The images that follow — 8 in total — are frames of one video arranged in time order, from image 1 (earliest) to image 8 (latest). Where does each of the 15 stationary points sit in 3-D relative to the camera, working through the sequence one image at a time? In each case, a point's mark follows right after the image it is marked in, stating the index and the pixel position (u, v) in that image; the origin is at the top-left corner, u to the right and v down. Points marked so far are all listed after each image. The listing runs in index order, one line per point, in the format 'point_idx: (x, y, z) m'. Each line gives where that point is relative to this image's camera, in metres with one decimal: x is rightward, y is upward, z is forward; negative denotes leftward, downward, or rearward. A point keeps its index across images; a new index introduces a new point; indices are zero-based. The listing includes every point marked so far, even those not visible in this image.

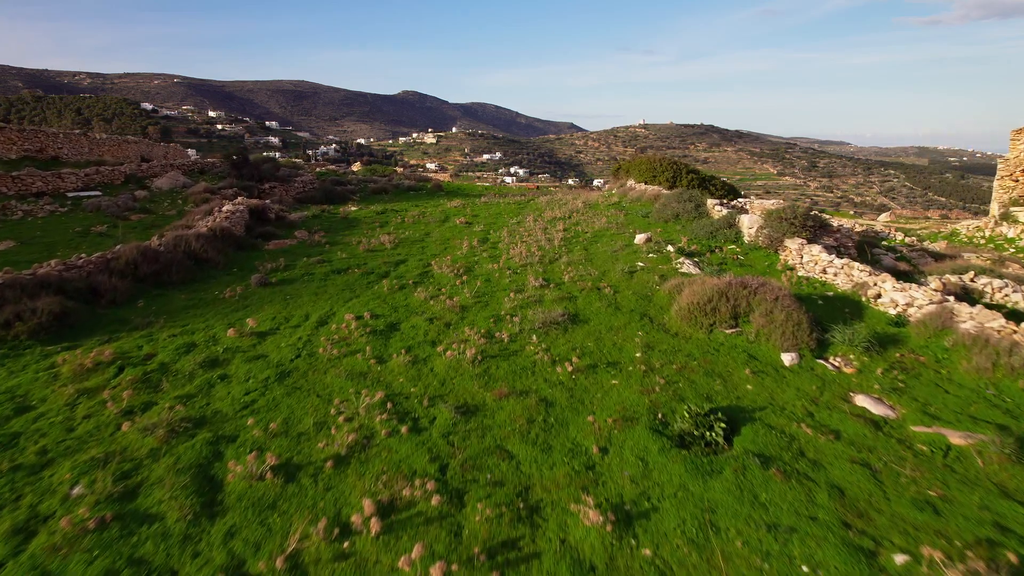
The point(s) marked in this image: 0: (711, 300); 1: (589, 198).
0: (+3.1, -0.2, +6.8) m
1: (+3.2, +3.6, +18.0) m
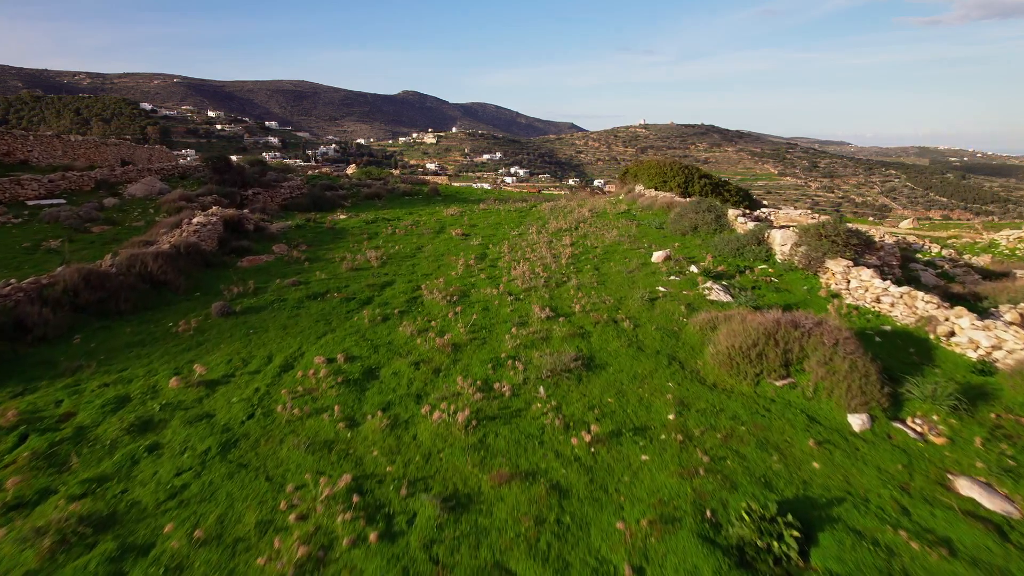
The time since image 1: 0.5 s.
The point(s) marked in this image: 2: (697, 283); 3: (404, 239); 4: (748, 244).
0: (+3.1, -0.7, +5.6) m
1: (+3.2, +3.1, +16.8) m
2: (+3.4, +0.1, +8.2) m
3: (-3.0, +1.4, +12.4) m
4: (+5.2, +1.0, +9.7) m
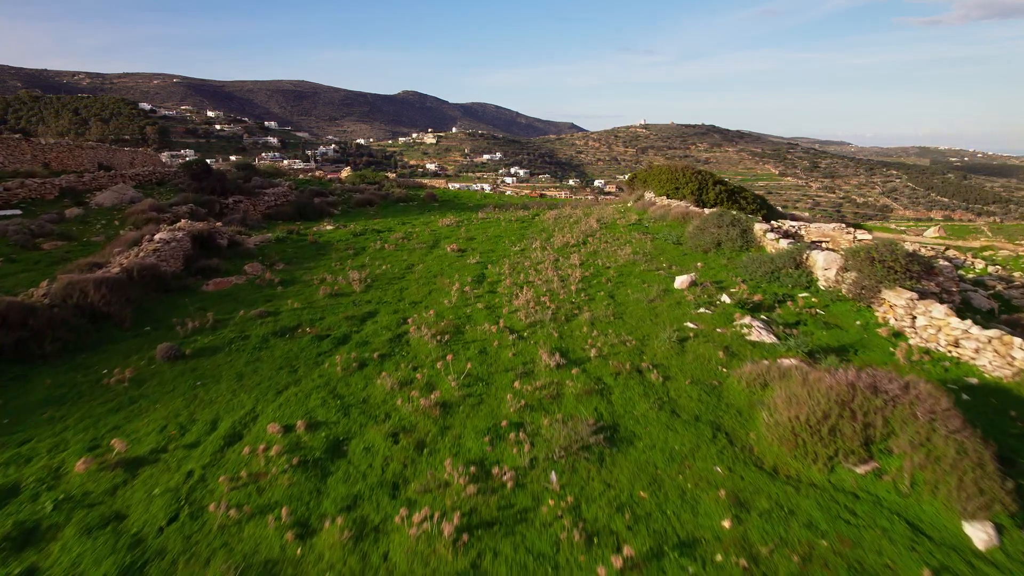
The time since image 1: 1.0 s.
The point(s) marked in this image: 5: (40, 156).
0: (+3.1, -1.3, +4.4) m
1: (+3.2, +2.6, +15.6) m
2: (+3.5, -0.5, +6.9) m
3: (-3.0, +0.8, +11.2) m
4: (+5.2, +0.4, +8.5) m
5: (-18.9, +5.3, +17.8) m
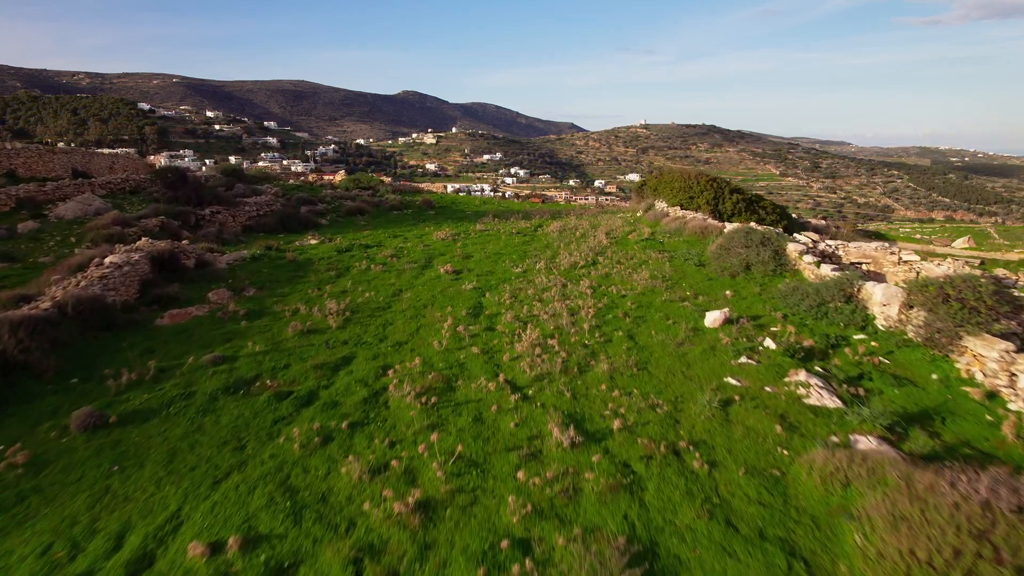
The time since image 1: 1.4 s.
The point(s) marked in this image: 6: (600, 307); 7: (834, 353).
0: (+3.2, -1.9, +3.2) m
1: (+3.3, +2.0, +14.3) m
2: (+3.5, -1.1, +5.7) m
3: (-2.9, +0.2, +9.9) m
4: (+5.2, -0.2, +7.2) m
5: (-18.9, +4.7, +16.5) m
6: (+1.5, -0.3, +7.9) m
7: (+4.5, -0.9, +6.2) m
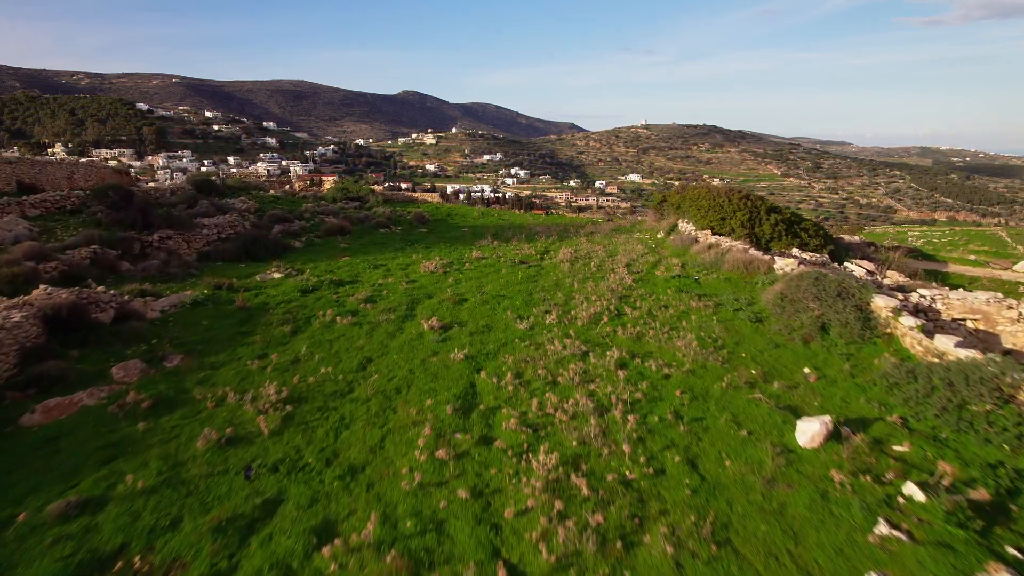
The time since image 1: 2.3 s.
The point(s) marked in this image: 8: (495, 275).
0: (+3.2, -3.0, +1.0) m
1: (+3.3, +0.9, +12.1) m
2: (+3.5, -2.2, +3.5) m
3: (-2.9, -0.9, +7.7) m
4: (+5.3, -1.3, +5.0) m
5: (-18.8, +3.6, +14.3) m
6: (+1.6, -1.4, +5.7) m
7: (+4.5, -2.0, +4.0) m
8: (-0.4, +0.3, +11.0) m
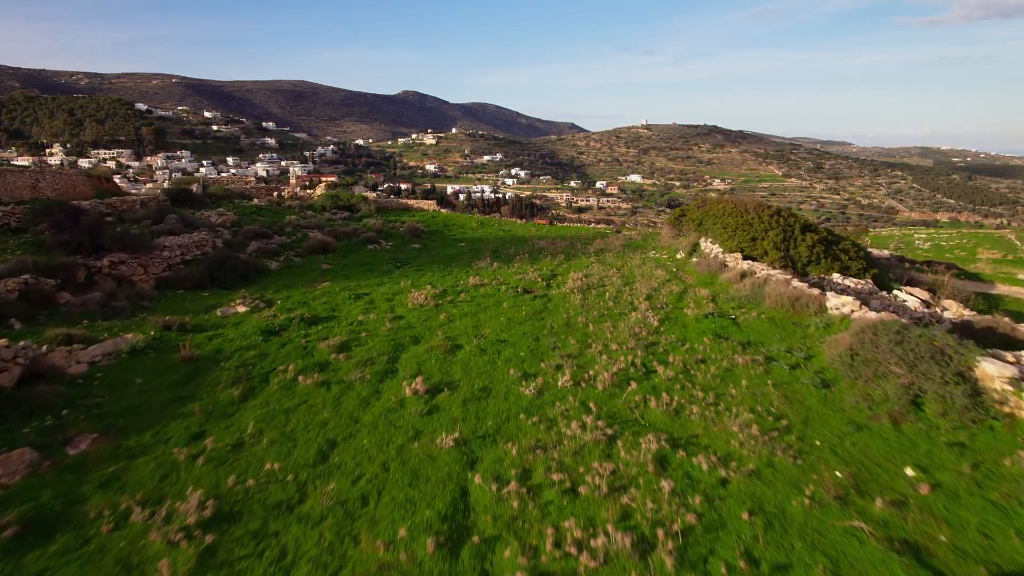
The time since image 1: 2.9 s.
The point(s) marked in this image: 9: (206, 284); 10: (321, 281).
0: (+3.3, -3.8, -0.6) m
1: (+3.4, +0.1, +10.5) m
2: (+3.6, -3.0, +1.9) m
3: (-2.8, -1.7, +6.1) m
4: (+5.3, -2.1, +3.4) m
5: (-18.8, +2.8, +12.8) m
6: (+1.7, -2.2, +4.1) m
7: (+4.6, -2.8, +2.4) m
8: (-0.4, -0.4, +9.4) m
9: (-7.7, +0.1, +11.1) m
10: (-5.2, +0.3, +12.1) m
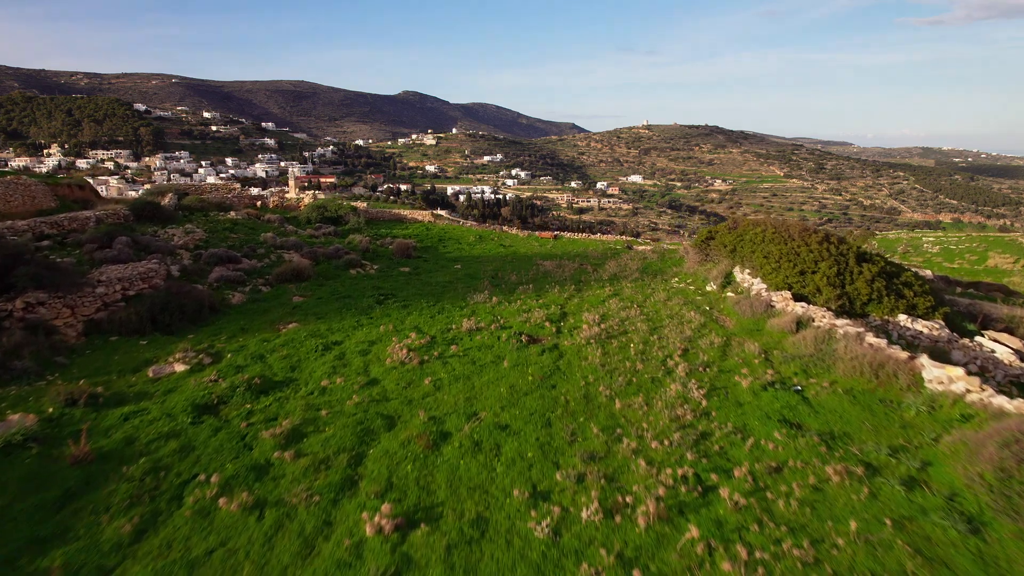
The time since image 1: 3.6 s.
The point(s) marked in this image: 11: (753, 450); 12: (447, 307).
0: (+3.3, -4.7, -2.5) m
1: (+3.4, -0.9, +8.6) m
2: (+3.6, -3.9, 0.0) m
3: (-2.8, -2.6, +4.2) m
4: (+5.4, -3.0, +1.5) m
5: (-18.7, +1.9, +10.9) m
6: (+1.7, -3.2, +2.2) m
7: (+4.6, -3.8, +0.4) m
8: (-0.3, -1.4, +7.5) m
9: (-7.7, -0.8, +9.2) m
10: (-5.2, -0.7, +10.2) m
11: (+3.0, -1.9, +5.5) m
12: (-1.6, -0.5, +10.6) m
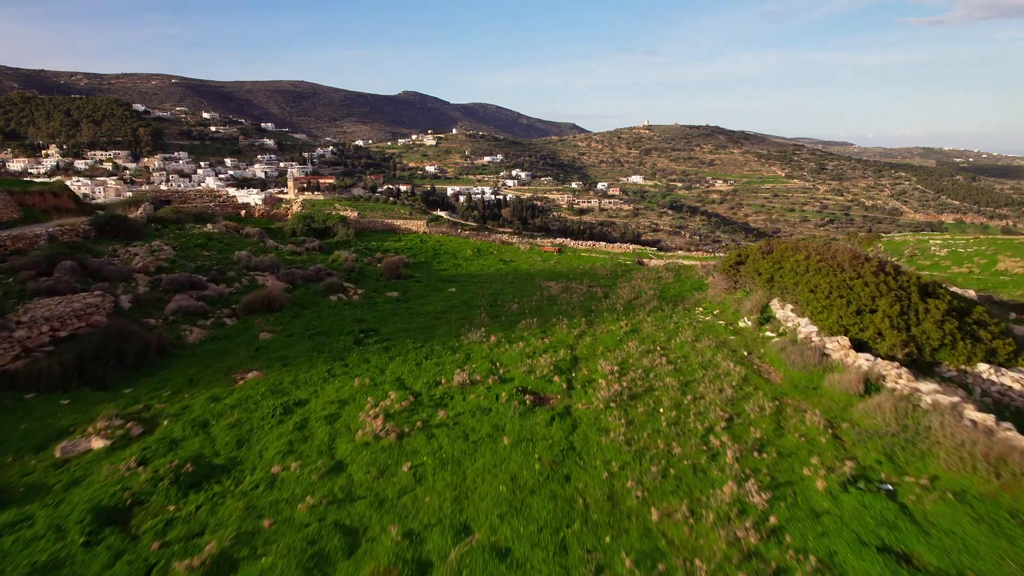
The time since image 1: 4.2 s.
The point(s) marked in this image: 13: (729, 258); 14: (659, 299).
0: (+3.3, -5.5, -4.1) m
1: (+3.5, -1.7, +7.0) m
2: (+3.6, -4.7, -1.6) m
3: (-2.8, -3.4, +2.6) m
4: (+5.4, -3.8, -0.1) m
5: (-18.7, +1.1, +9.3) m
6: (+1.7, -4.0, +0.6) m
7: (+4.6, -4.6, -1.2) m
8: (-0.3, -2.2, +5.9) m
9: (-7.6, -1.6, +7.6) m
10: (-5.2, -1.5, +8.6) m
11: (+3.0, -2.7, +3.9) m
12: (-1.6, -1.3, +9.0) m
13: (+6.1, +0.9, +12.5) m
14: (+4.2, -0.3, +12.5) m
